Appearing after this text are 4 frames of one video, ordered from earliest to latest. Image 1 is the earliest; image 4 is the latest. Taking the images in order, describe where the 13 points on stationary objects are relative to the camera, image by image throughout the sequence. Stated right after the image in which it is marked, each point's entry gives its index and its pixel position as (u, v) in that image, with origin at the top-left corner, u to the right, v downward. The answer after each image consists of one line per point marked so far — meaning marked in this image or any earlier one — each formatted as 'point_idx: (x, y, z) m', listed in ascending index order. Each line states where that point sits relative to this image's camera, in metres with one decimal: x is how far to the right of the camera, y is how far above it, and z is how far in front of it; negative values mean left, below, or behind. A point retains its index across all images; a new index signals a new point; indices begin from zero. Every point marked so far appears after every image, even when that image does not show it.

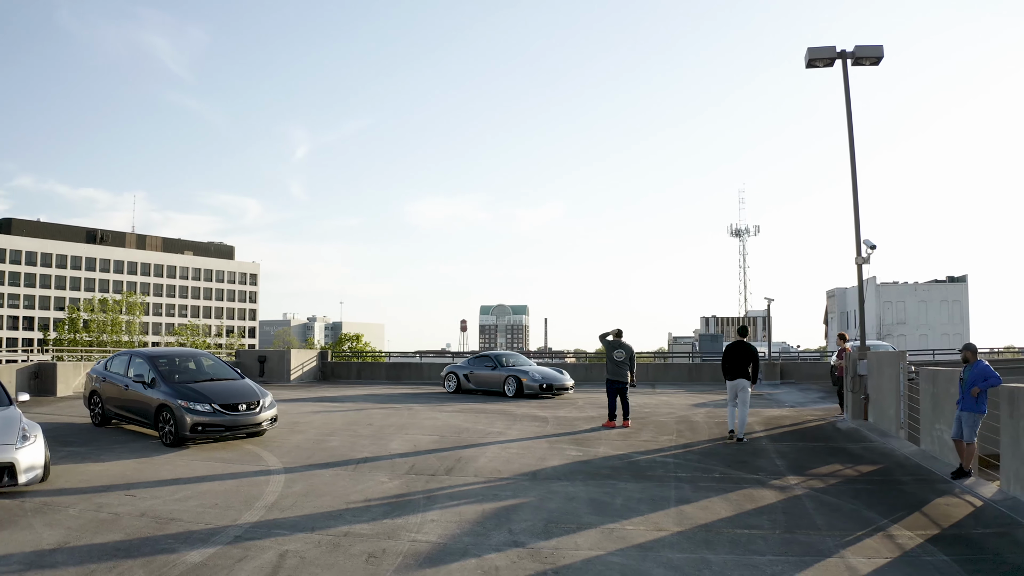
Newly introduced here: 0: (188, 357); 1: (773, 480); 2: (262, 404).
0: (-5.5, -1.2, +12.8) m
1: (+3.1, -2.3, +9.0) m
2: (-4.0, -1.9, +11.9) m
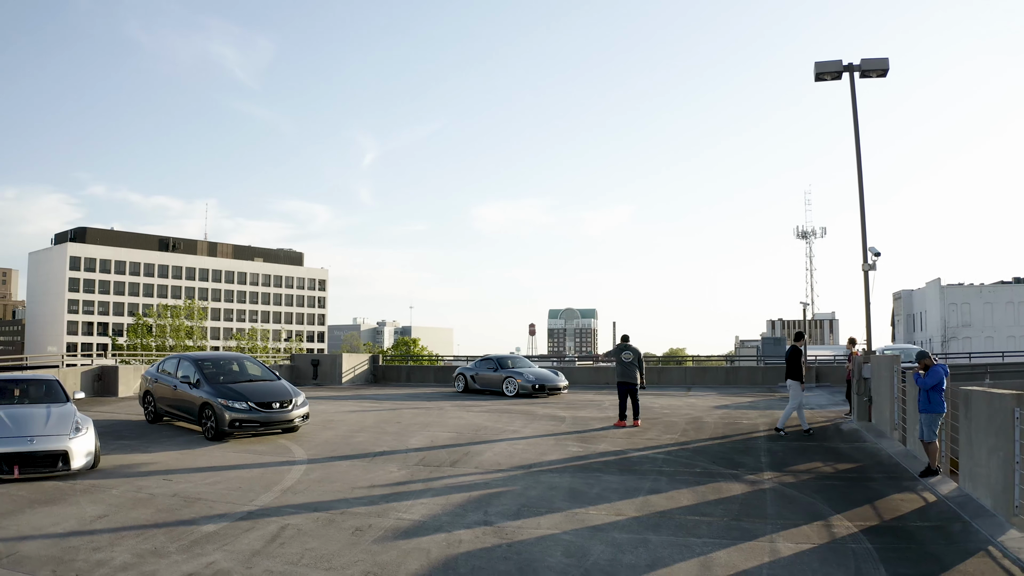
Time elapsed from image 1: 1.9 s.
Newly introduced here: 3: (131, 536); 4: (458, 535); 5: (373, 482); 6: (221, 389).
0: (-5.3, -1.4, +14.2) m
1: (+3.0, -2.4, +9.6) m
2: (-3.8, -2.0, +13.2) m
3: (-3.7, -2.4, +7.2) m
4: (-0.5, -2.3, +7.1) m
5: (-1.8, -2.5, +9.7) m
6: (-5.0, -1.7, +12.9) m
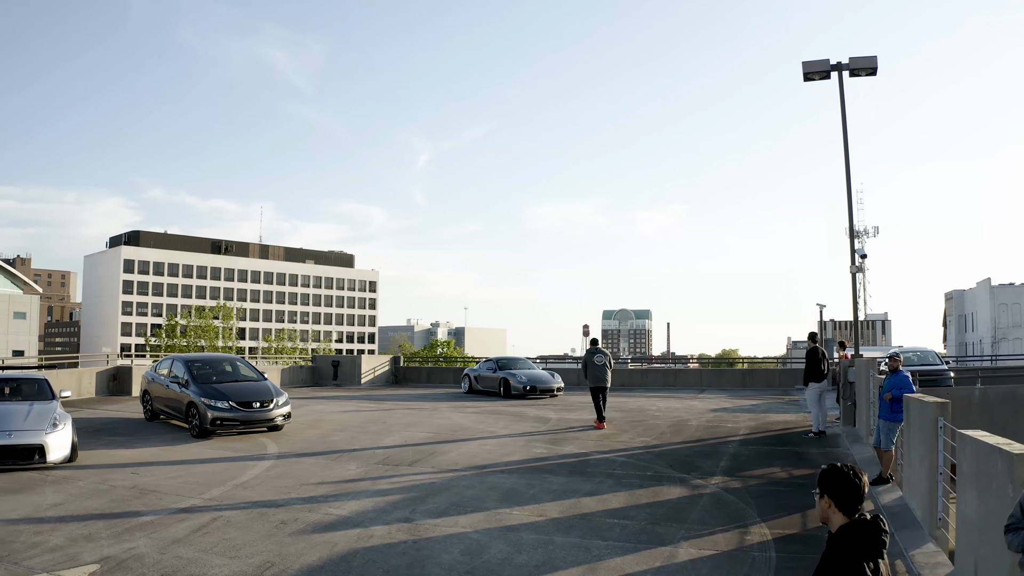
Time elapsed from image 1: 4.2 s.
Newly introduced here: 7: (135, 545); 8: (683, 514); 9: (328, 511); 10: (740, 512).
0: (-5.7, -1.4, +14.6) m
1: (+2.4, -2.4, +9.6) m
2: (-4.3, -2.1, +13.5) m
3: (-4.5, -2.5, +7.6) m
4: (-1.4, -2.4, +7.3) m
5: (-2.5, -2.5, +9.9) m
6: (-5.5, -1.8, +13.4) m
7: (-3.7, -2.5, +7.4) m
8: (+1.8, -2.4, +7.9) m
9: (-2.0, -2.4, +8.2) m
10: (+2.4, -2.4, +8.0) m
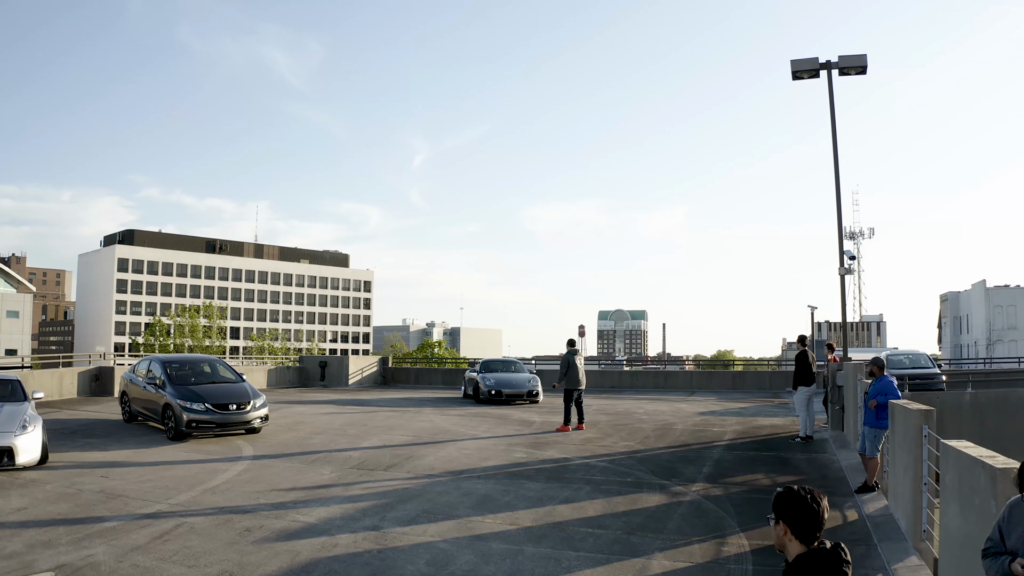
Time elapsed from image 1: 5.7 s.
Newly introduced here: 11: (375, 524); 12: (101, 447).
0: (-6.0, -1.4, +14.4) m
1: (+2.1, -2.5, +9.3) m
2: (-4.6, -2.1, +13.3) m
3: (-4.8, -2.5, +7.4) m
4: (-1.6, -2.4, +7.0) m
5: (-2.8, -2.5, +9.7) m
6: (-5.8, -1.8, +13.1) m
7: (-4.0, -2.5, +7.1) m
8: (+1.5, -2.4, +7.6) m
9: (-2.3, -2.4, +7.9) m
10: (+2.2, -2.4, +7.8) m
11: (-1.4, -2.4, +7.6) m
12: (-6.9, -2.7, +12.6) m
